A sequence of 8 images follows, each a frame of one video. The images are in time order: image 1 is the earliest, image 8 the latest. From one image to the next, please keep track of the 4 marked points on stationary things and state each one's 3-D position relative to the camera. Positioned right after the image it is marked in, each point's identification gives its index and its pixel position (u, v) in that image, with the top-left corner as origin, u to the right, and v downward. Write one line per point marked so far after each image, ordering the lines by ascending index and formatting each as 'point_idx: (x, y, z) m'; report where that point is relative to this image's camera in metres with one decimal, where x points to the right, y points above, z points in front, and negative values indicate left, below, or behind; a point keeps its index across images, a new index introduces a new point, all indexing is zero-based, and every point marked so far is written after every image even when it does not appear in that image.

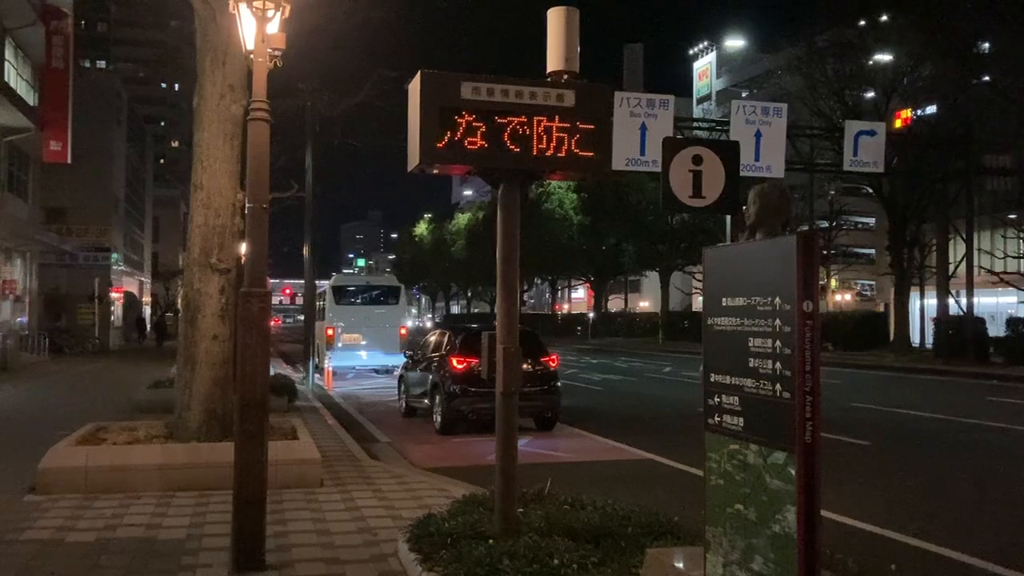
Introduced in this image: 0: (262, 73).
0: (-1.9, +1.7, +7.2) m
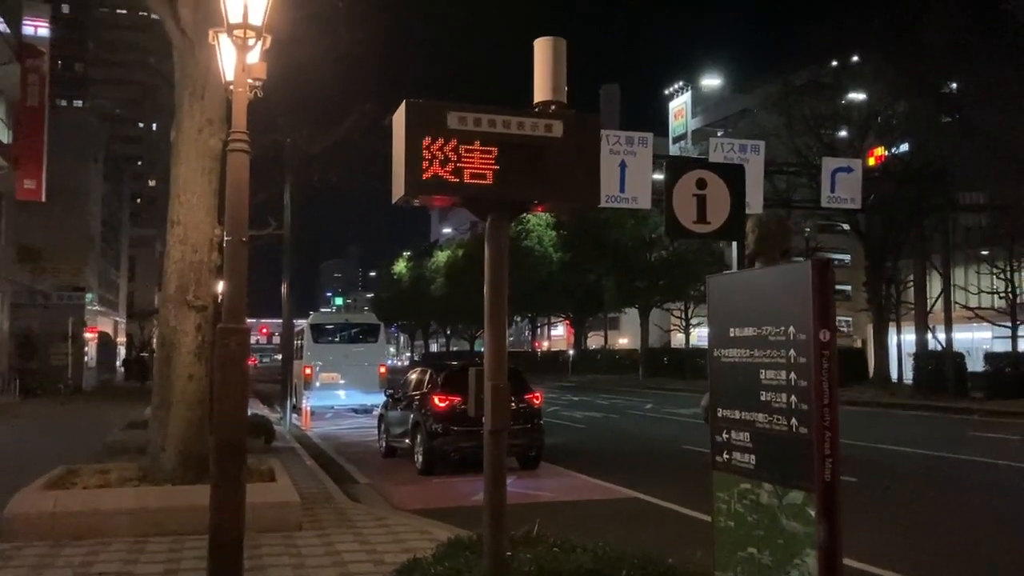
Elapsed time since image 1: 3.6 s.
0: (-2.0, +1.4, +7.0) m
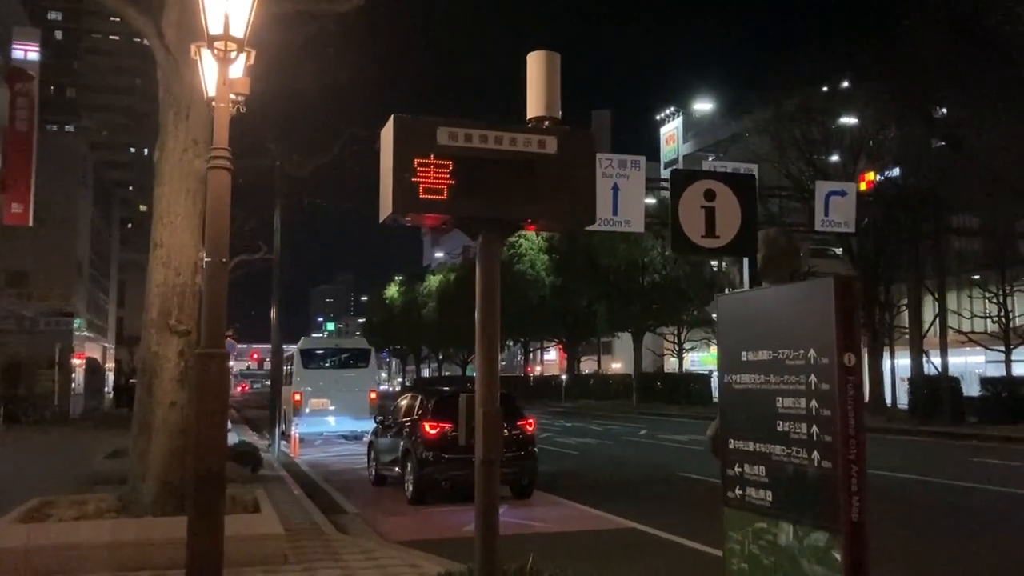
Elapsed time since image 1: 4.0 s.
0: (-2.1, +1.2, +6.7) m
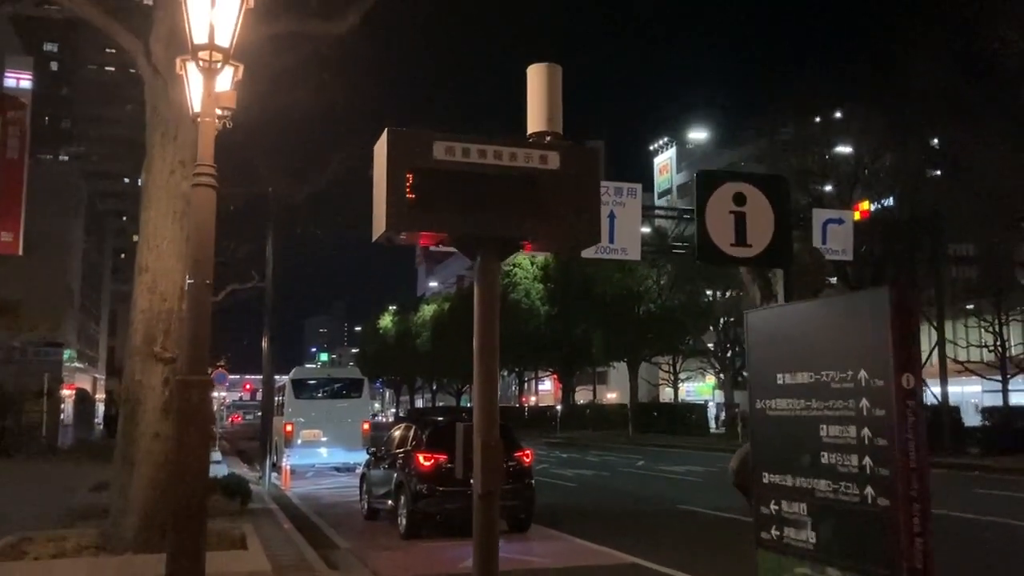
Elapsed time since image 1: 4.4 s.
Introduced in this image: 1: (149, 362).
0: (-2.1, +1.1, +6.4) m
1: (-4.0, -0.8, +10.1) m
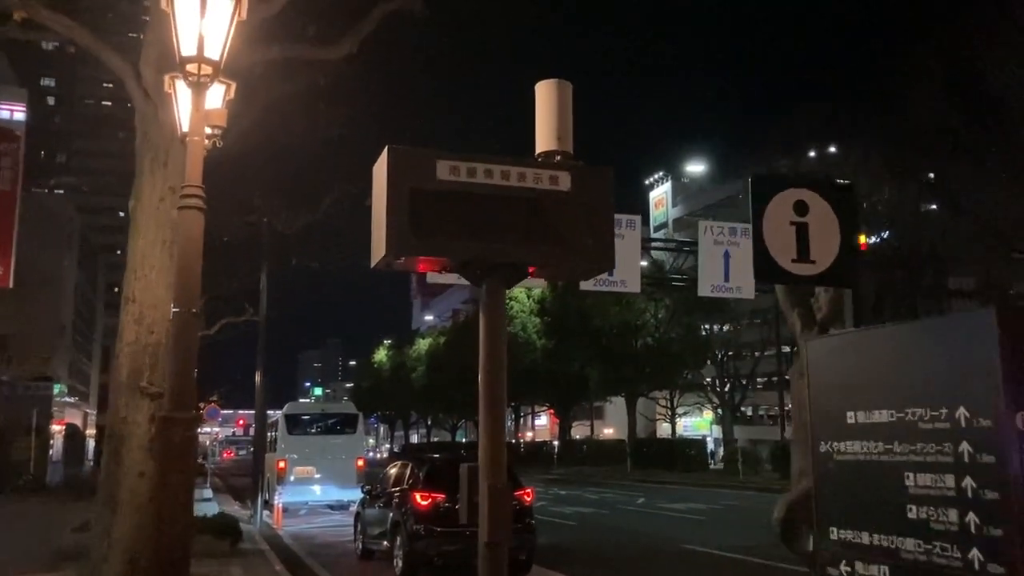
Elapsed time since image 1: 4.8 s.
0: (-2.0, +0.9, +6.0) m
1: (-3.9, -1.1, +9.6) m
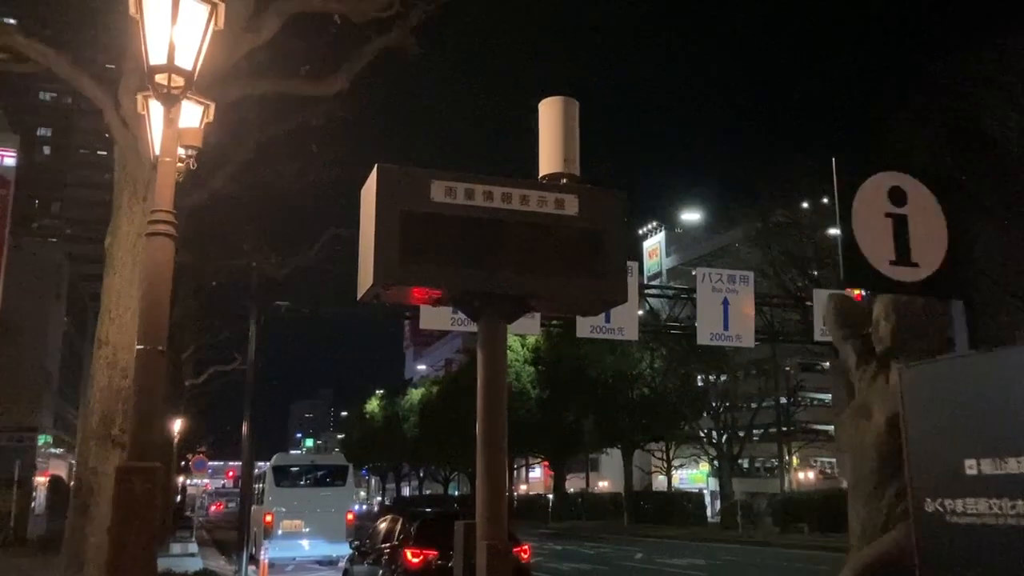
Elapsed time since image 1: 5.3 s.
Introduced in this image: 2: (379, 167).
0: (-2.0, +0.7, +5.5) m
1: (-4.0, -1.5, +9.0) m
2: (-0.7, +0.6, +4.9) m
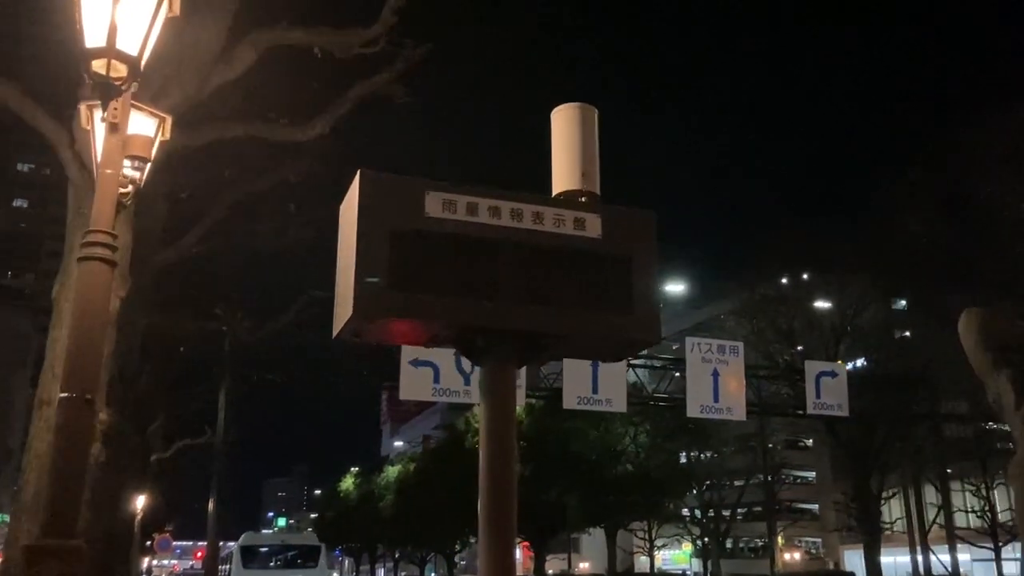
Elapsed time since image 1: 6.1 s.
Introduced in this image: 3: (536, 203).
0: (-2.0, +0.5, +4.6) m
1: (-4.0, -2.0, +7.8) m
2: (-0.6, +0.5, +4.0) m
3: (+0.1, +0.4, +4.3) m
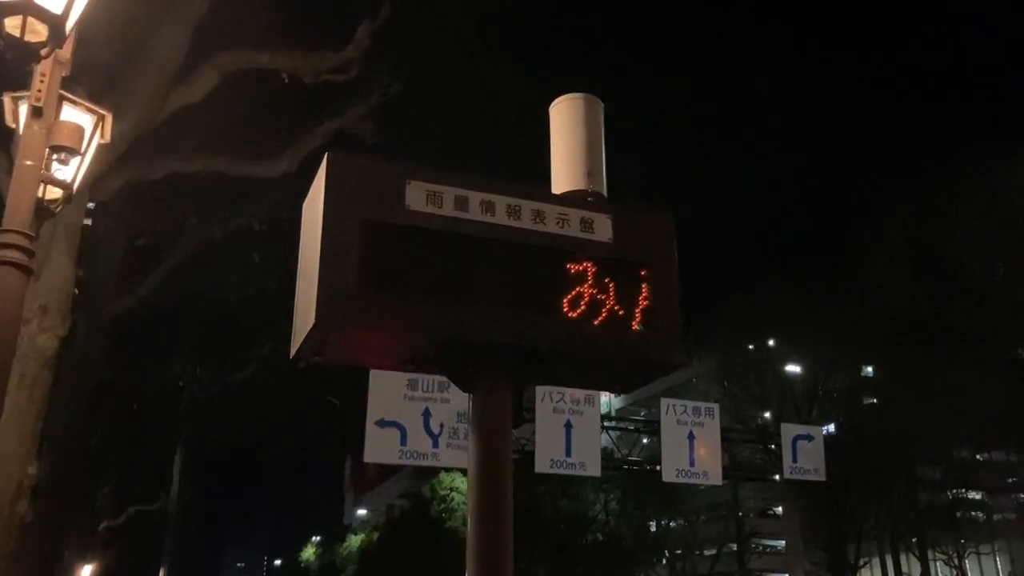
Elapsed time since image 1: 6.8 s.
0: (-2.0, +0.4, +3.9) m
1: (-4.2, -2.2, +6.9) m
2: (-0.6, +0.5, +3.3) m
3: (+0.1, +0.3, +3.7) m
